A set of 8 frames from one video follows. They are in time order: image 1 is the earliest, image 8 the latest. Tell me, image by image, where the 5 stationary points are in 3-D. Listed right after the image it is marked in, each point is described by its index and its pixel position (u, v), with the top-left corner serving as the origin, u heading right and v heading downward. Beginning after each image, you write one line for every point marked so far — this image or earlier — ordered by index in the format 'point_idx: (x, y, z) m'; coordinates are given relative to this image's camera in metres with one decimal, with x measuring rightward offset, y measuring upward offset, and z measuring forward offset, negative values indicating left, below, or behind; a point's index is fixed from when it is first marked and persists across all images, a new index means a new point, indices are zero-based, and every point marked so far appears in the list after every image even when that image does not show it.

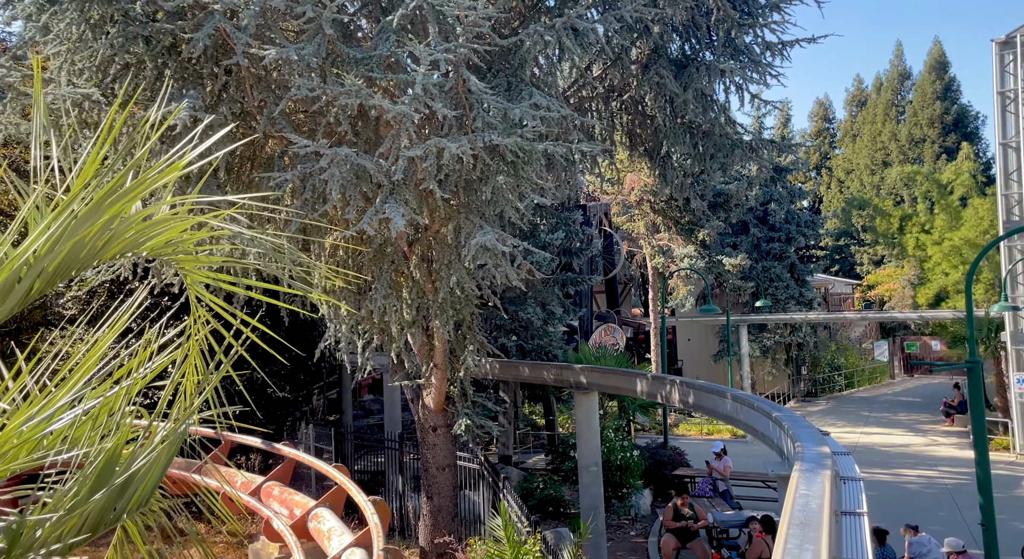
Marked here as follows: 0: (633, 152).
0: (+1.6, +1.7, +11.4) m
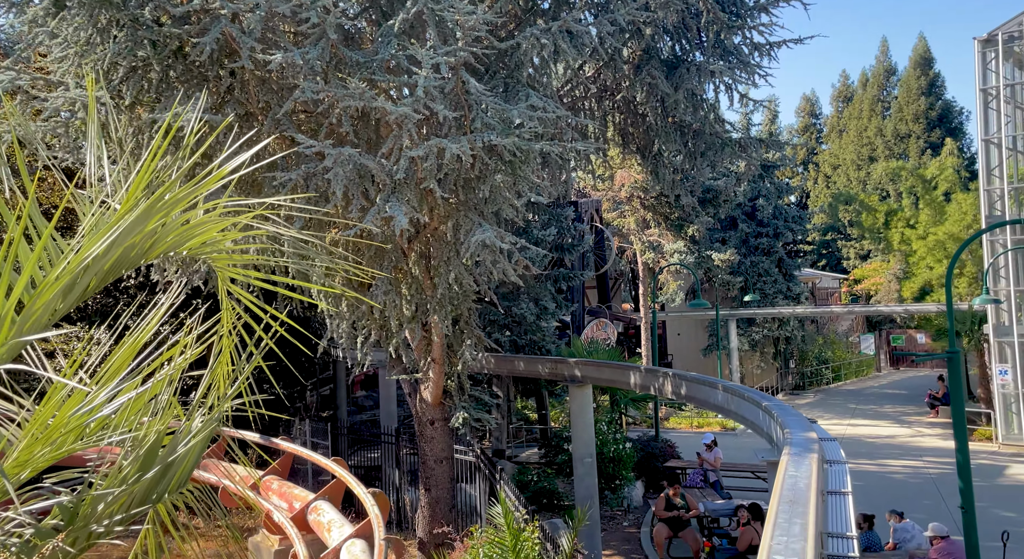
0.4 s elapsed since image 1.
0: (+1.5, +1.8, +11.6) m
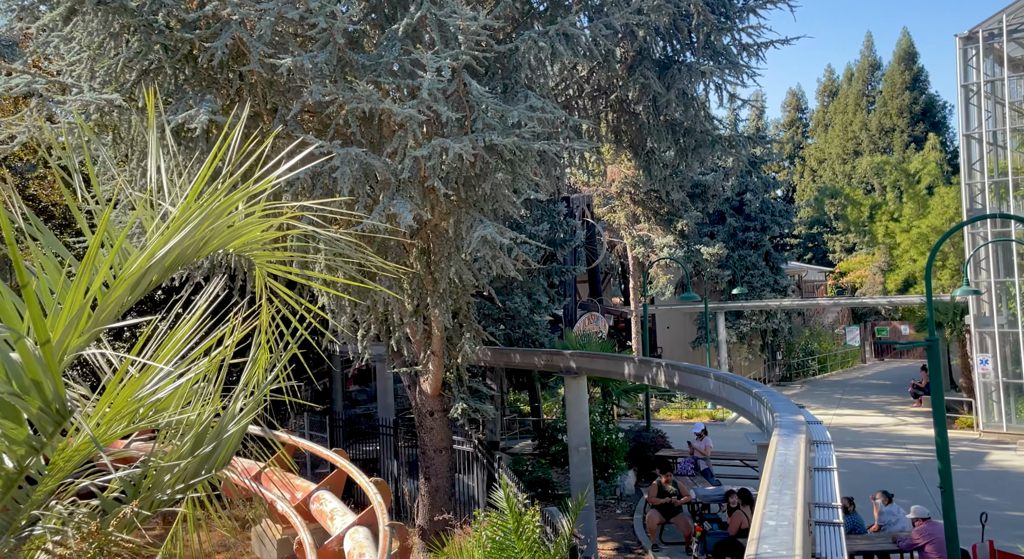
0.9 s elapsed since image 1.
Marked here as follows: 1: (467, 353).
0: (+1.5, +1.8, +12.0) m
1: (-0.6, -0.9, +10.7) m
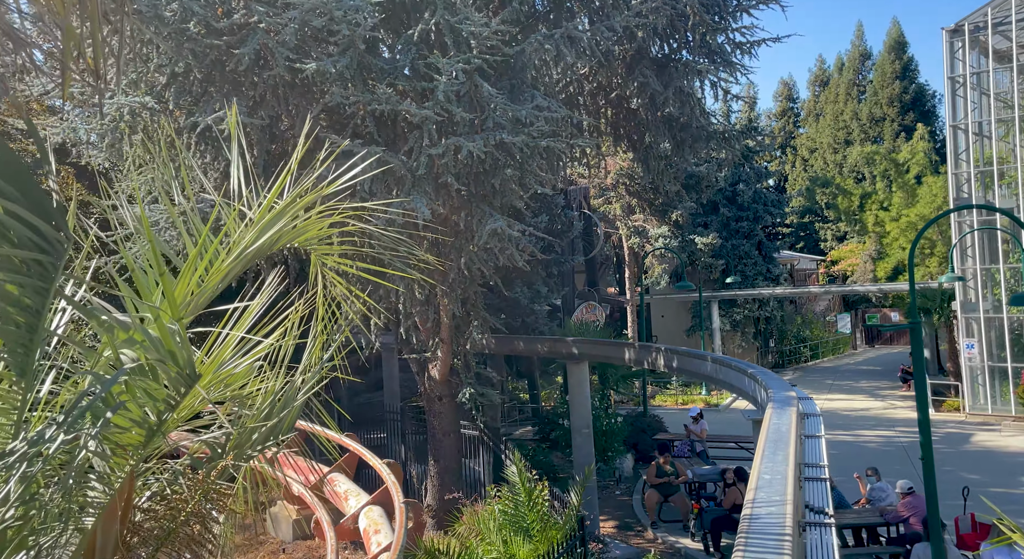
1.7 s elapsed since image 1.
0: (+1.5, +2.0, +12.5) m
1: (-0.5, -0.8, +11.2) m
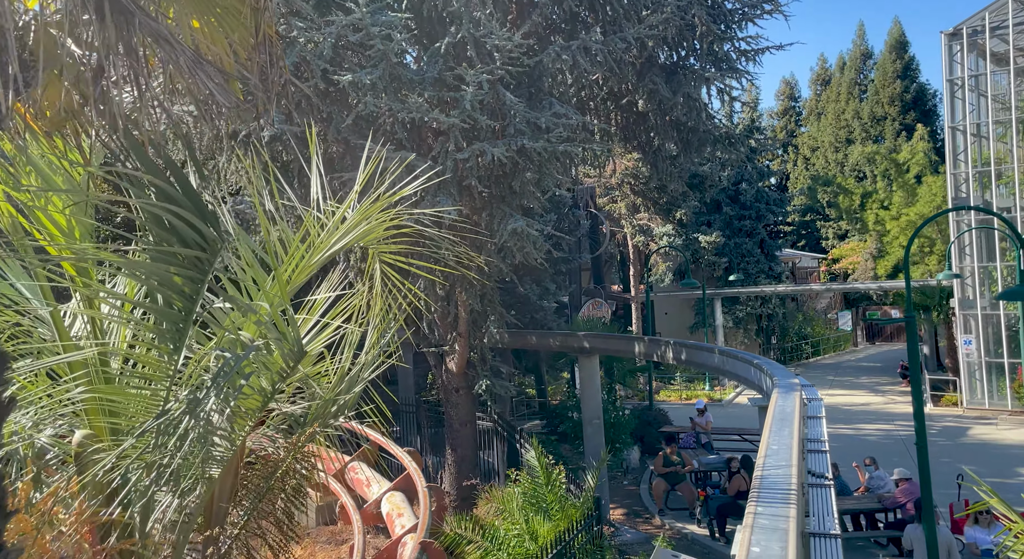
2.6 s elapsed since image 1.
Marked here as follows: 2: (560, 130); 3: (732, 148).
0: (+1.7, +2.0, +13.0) m
1: (-0.3, -0.7, +11.7) m
2: (+0.5, +1.6, +9.0) m
3: (+3.1, +1.8, +12.0) m
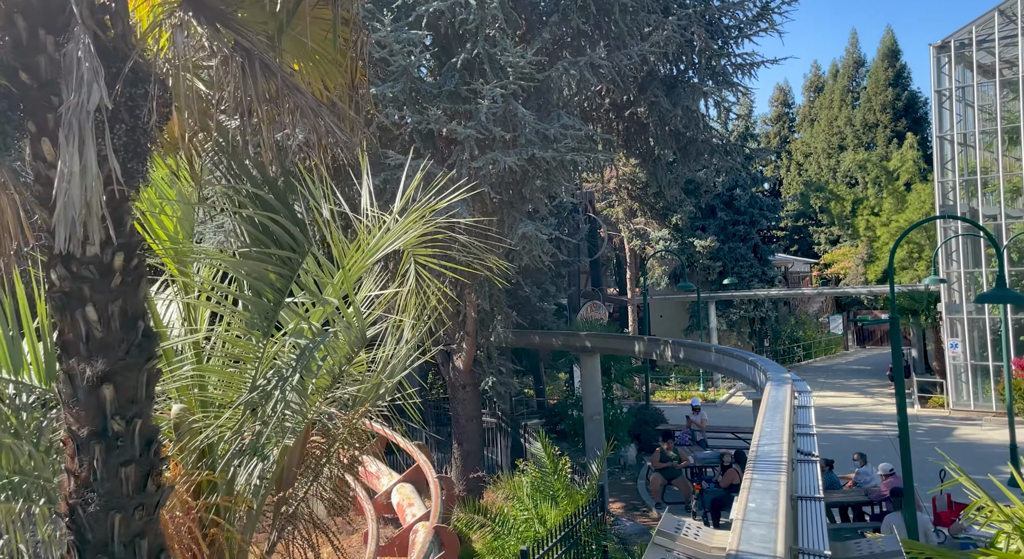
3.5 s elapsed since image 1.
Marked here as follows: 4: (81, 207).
0: (+1.8, +2.0, +13.6) m
1: (-0.2, -0.8, +12.3) m
2: (+0.6, +1.6, +9.6) m
3: (+3.2, +1.8, +12.6) m
4: (-1.2, +0.2, +2.4) m
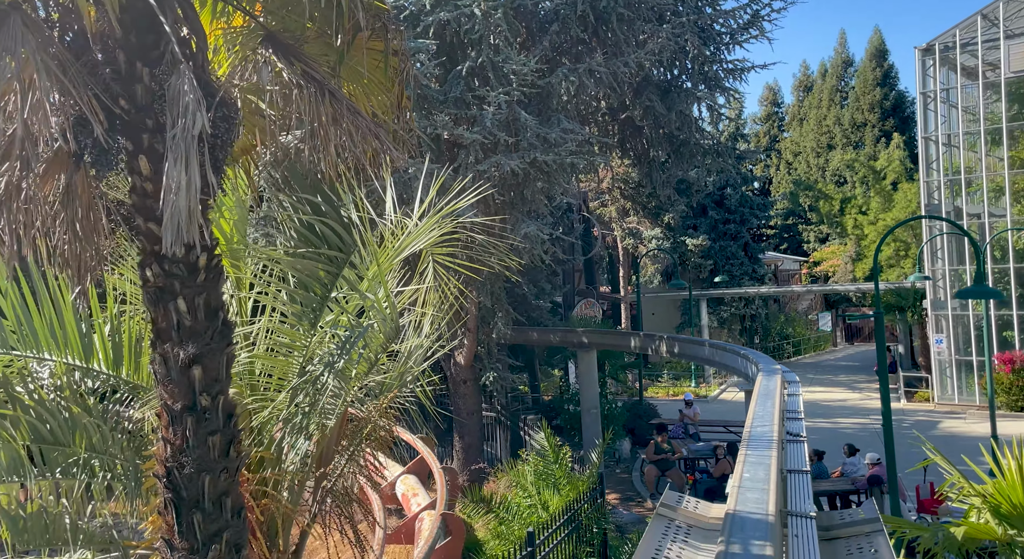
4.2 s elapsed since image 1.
0: (+1.8, +2.0, +14.1) m
1: (-0.2, -0.7, +12.8) m
2: (+0.7, +1.6, +10.1) m
3: (+3.2, +1.8, +13.0) m
4: (-1.1, +0.2, +2.8) m
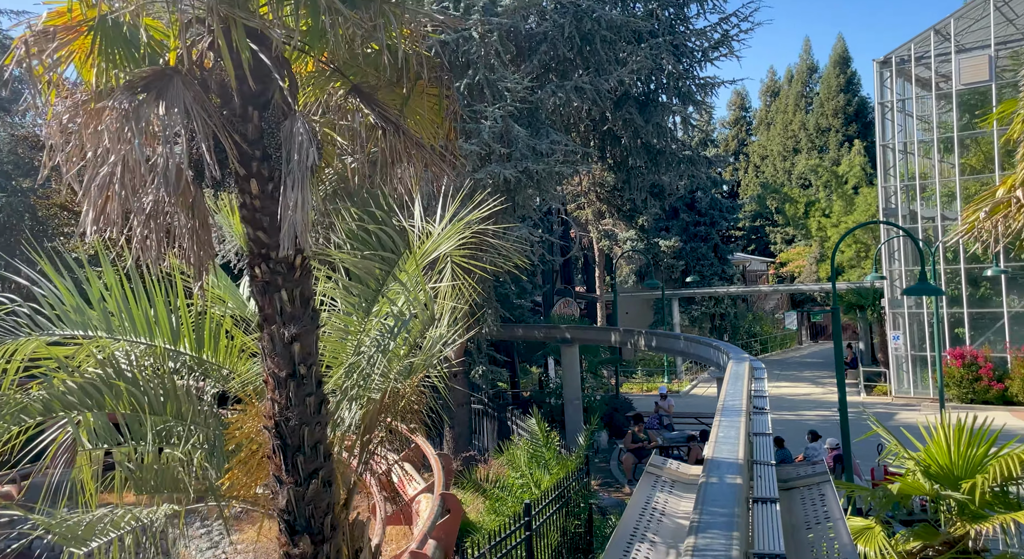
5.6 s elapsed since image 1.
0: (+1.6, +2.1, +15.0) m
1: (-0.4, -0.7, +13.6) m
2: (+0.6, +1.6, +11.0) m
3: (+3.0, +1.8, +14.0) m
4: (-0.9, +0.2, +3.7) m
